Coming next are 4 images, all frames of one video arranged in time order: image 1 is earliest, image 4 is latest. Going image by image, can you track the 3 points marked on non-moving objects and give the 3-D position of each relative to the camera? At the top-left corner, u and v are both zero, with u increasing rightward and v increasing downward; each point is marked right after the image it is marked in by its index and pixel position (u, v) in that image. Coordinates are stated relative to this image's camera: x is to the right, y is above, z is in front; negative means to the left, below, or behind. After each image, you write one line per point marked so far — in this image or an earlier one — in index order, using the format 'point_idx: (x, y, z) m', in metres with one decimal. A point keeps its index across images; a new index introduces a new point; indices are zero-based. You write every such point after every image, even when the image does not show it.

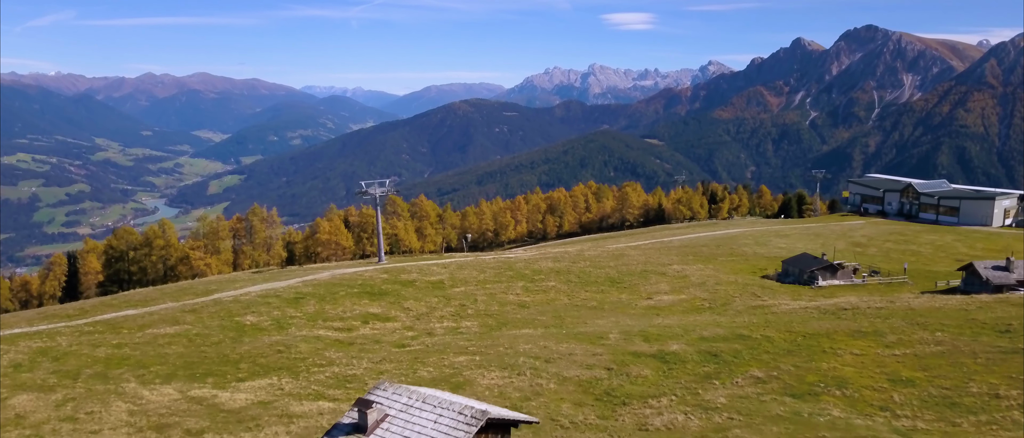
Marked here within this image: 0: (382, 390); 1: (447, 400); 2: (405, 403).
0: (-3.3, -4.8, +15.0) m
1: (-1.6, -4.9, +14.2) m
2: (-2.7, -4.9, +14.8) m
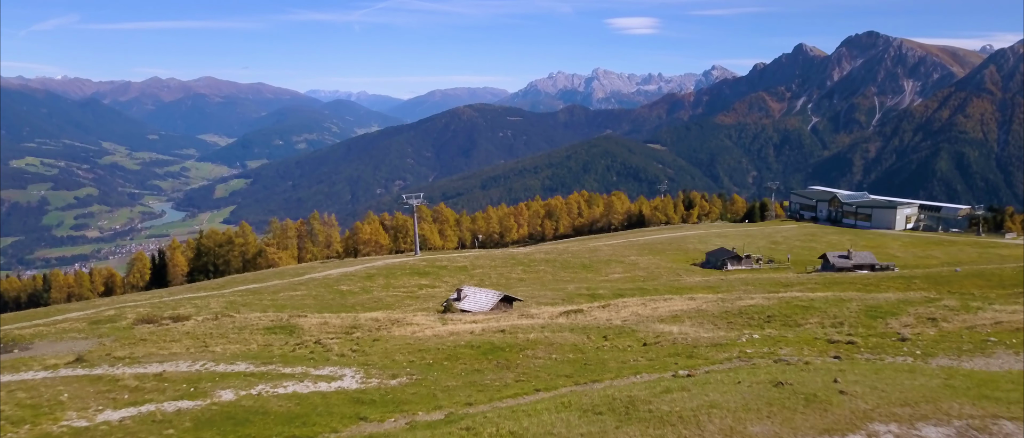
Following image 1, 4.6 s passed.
0: (-3.2, -5.0, +39.8) m
1: (-1.5, -5.1, +39.0) m
2: (-2.6, -5.1, +39.6) m
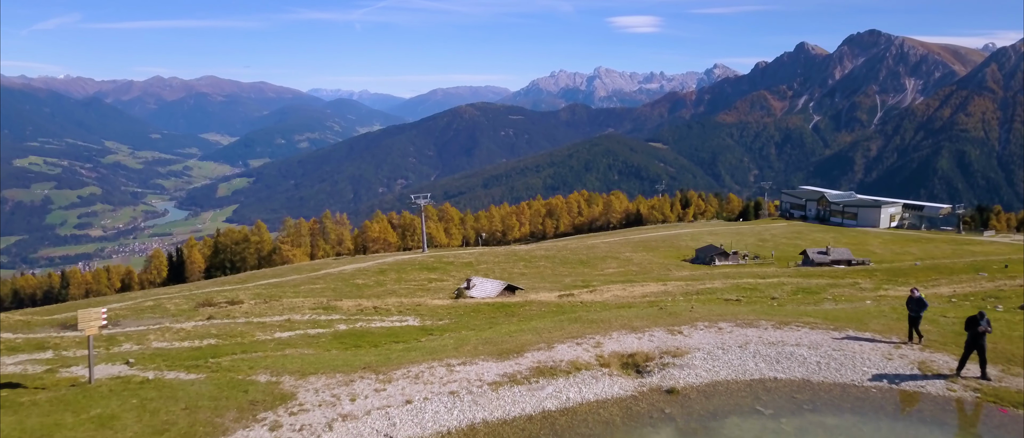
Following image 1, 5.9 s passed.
0: (-3.0, -4.9, +45.7) m
1: (-1.3, -5.0, +44.9) m
2: (-2.4, -5.0, +45.4) m
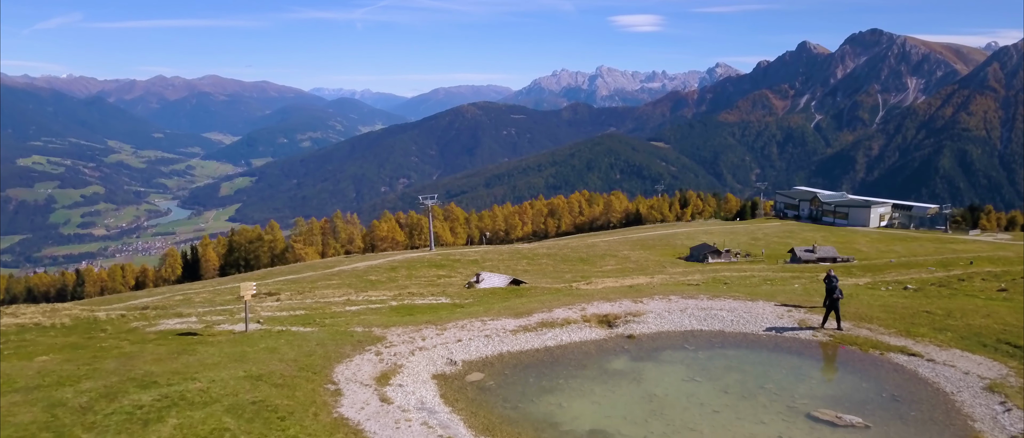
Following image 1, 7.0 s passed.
0: (-2.6, -5.0, +50.5) m
1: (-0.9, -5.1, +49.7) m
2: (-2.0, -5.1, +50.3) m
